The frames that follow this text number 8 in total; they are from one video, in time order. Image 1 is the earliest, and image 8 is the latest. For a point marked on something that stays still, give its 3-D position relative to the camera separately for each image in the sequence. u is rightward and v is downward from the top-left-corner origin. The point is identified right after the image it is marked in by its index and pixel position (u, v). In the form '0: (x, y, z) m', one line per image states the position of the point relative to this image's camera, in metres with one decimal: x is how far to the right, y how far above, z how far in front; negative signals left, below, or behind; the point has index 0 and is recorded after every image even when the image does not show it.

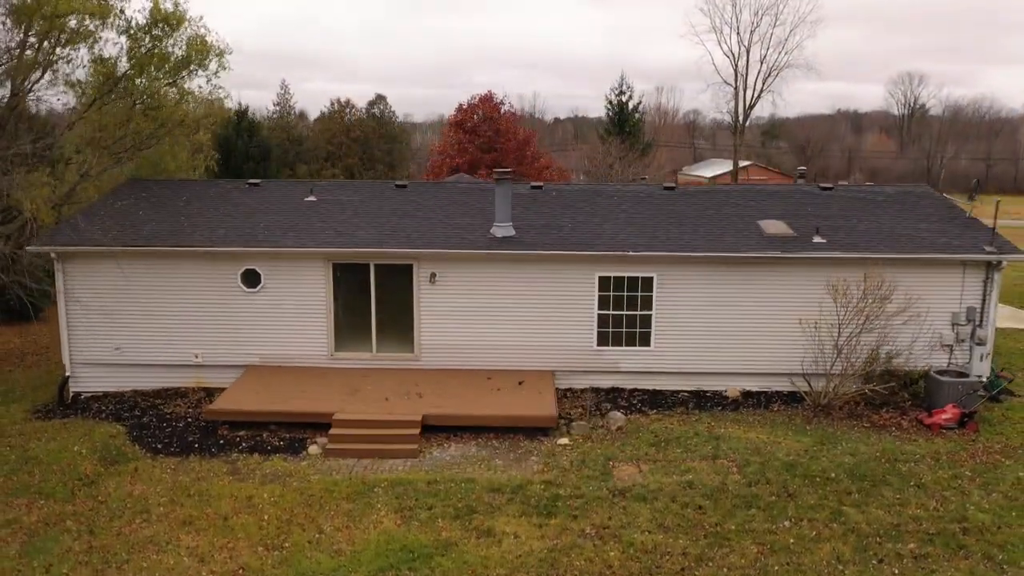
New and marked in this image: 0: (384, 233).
0: (-1.6, +0.6, +10.4) m
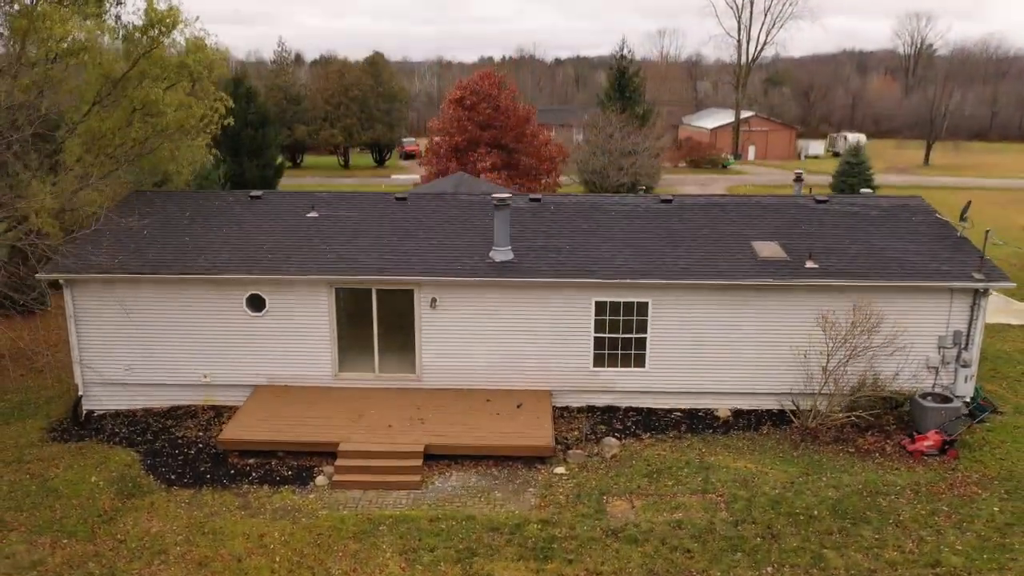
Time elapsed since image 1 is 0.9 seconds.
0: (-1.6, +0.4, +10.6) m
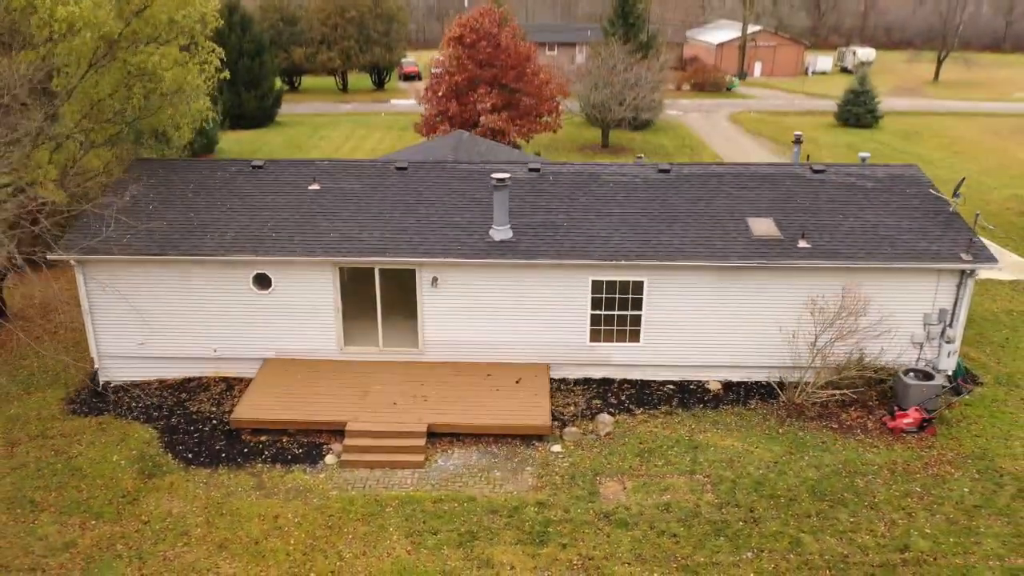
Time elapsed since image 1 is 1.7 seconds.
0: (-1.6, +0.7, +10.8) m
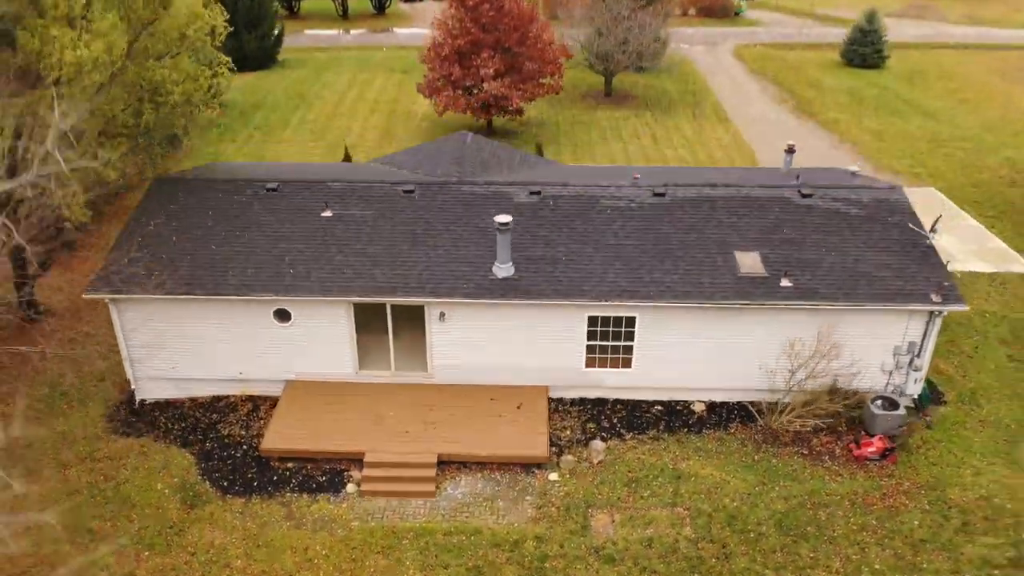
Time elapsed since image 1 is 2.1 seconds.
0: (-1.6, +0.2, +11.6) m
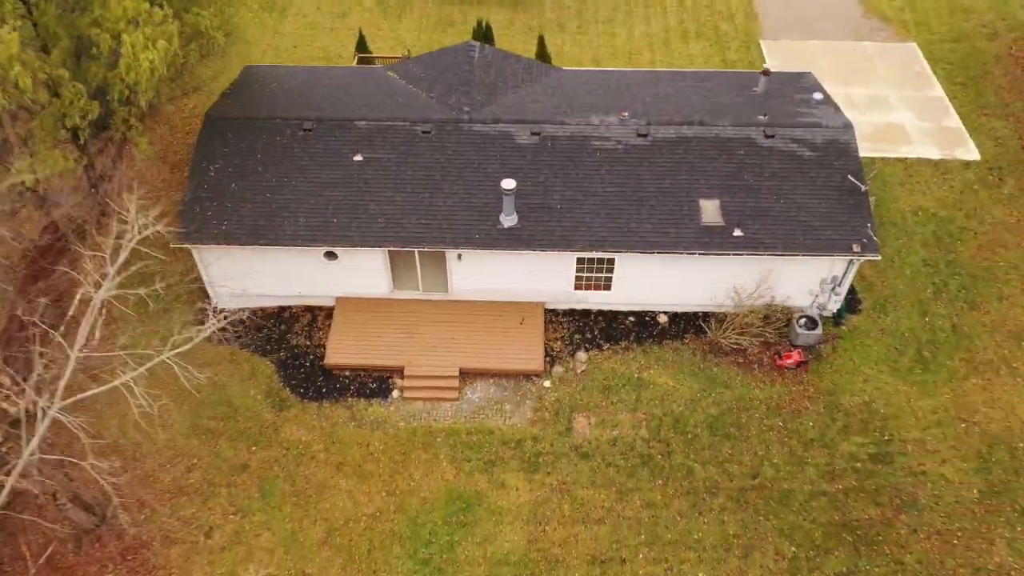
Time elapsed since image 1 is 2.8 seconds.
0: (-1.5, +1.1, +14.2) m
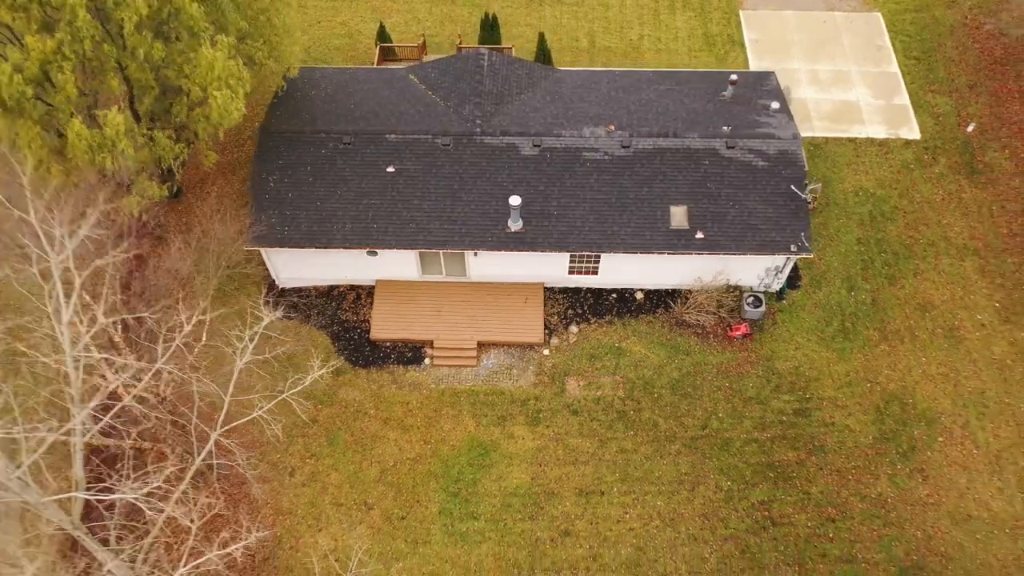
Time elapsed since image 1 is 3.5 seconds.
0: (-1.4, +1.3, +17.5) m
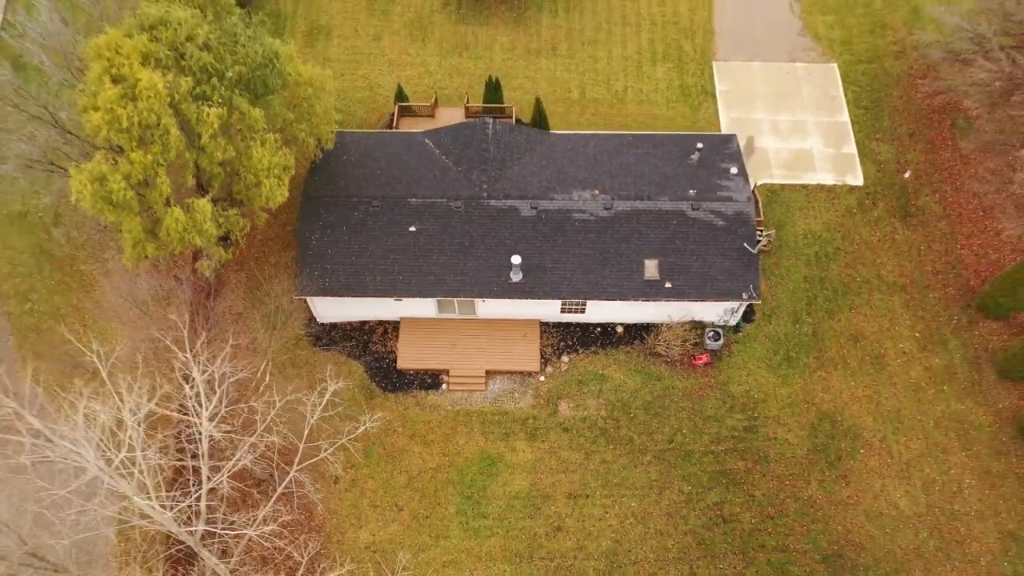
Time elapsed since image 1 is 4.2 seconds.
0: (-1.4, +0.2, +21.2) m
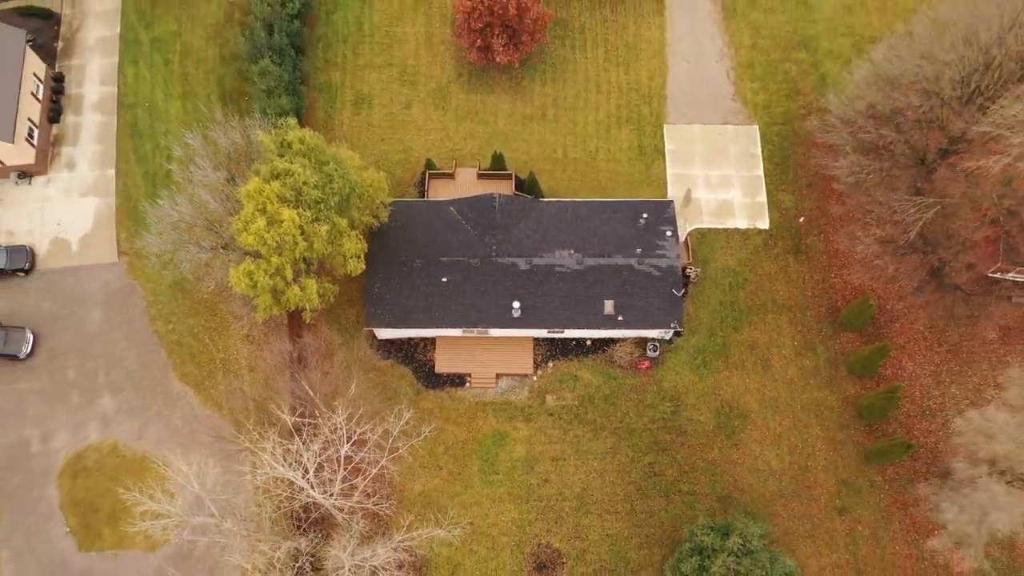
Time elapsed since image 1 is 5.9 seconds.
0: (-1.3, -1.0, +31.0) m
